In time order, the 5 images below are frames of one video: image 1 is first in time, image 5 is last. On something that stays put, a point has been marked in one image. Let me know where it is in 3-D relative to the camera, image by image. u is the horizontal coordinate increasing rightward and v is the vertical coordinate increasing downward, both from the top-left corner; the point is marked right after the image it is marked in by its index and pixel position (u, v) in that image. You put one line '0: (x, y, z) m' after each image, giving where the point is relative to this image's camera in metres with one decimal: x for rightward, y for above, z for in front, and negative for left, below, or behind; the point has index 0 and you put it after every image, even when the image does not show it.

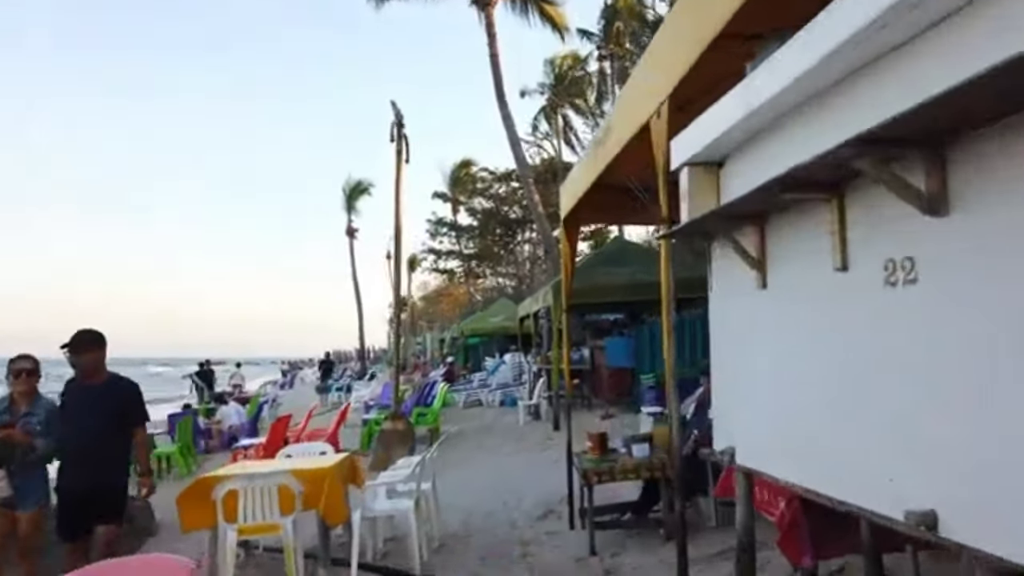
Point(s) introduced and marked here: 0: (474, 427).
0: (-0.8, -3.0, +16.6) m
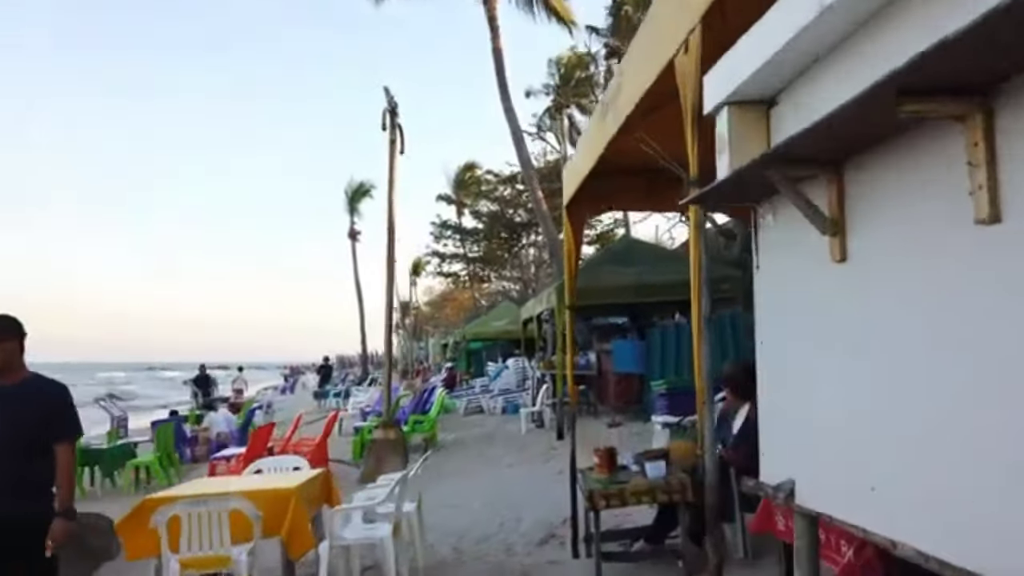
0: (-0.8, -3.0, +15.7) m
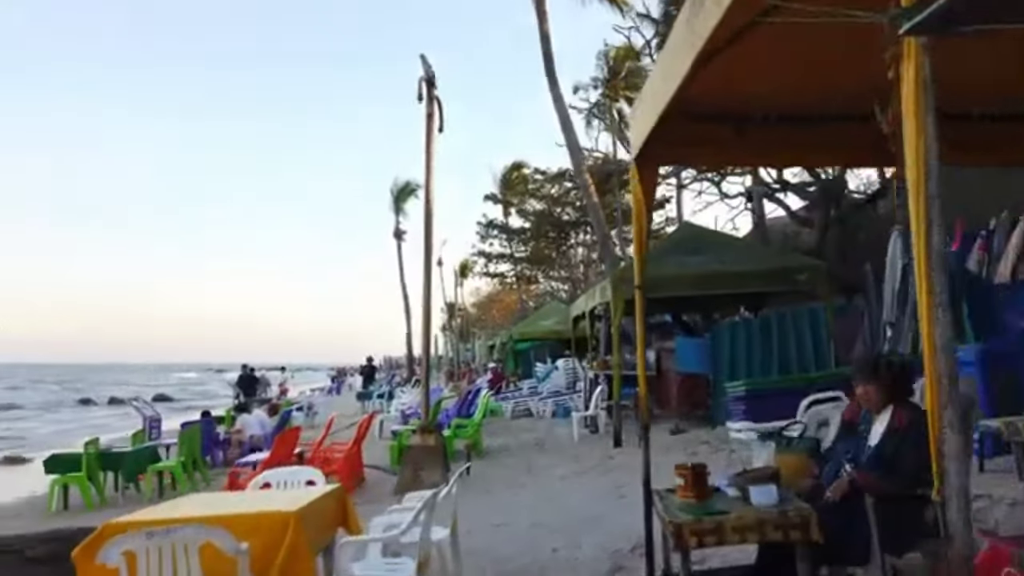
0: (+0.2, -2.9, +14.5) m
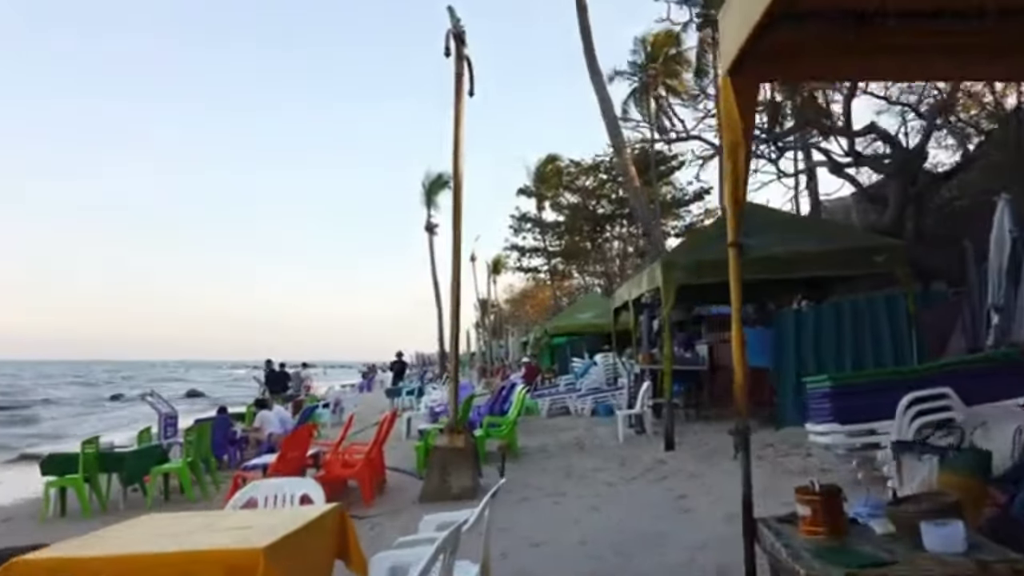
0: (+0.8, -2.7, +13.3) m
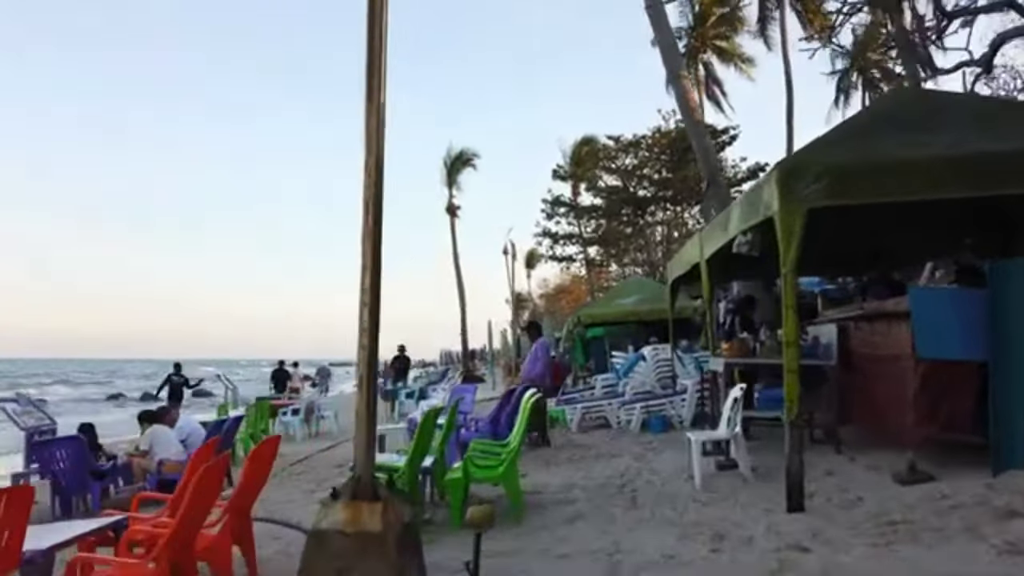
0: (+0.9, -2.1, +8.3) m
